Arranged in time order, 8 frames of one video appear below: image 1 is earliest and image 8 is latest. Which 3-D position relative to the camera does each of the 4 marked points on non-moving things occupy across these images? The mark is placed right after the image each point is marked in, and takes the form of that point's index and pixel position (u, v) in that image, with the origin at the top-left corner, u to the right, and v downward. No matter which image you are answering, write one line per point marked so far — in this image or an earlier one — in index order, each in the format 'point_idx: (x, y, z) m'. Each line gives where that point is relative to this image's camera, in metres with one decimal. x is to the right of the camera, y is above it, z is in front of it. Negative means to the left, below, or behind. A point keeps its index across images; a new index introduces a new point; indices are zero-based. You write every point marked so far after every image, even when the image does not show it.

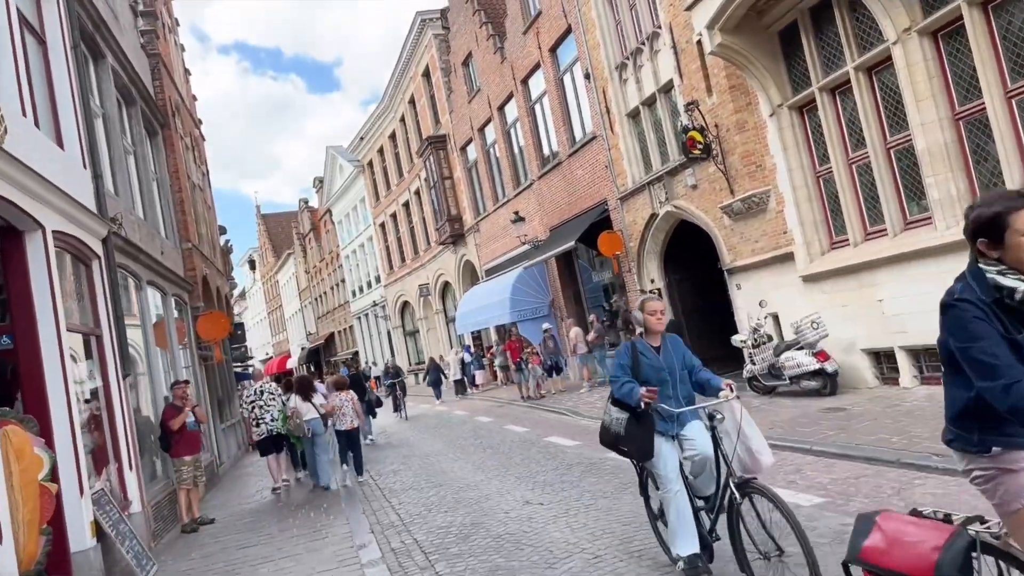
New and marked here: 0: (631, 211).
0: (+2.5, +1.6, +15.9) m
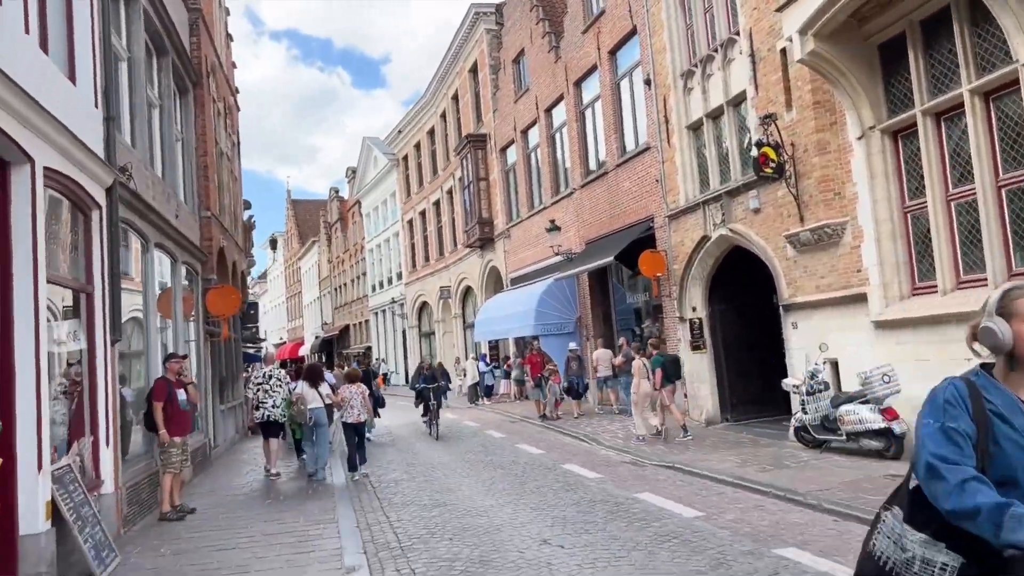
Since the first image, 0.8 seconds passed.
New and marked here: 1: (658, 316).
0: (+3.2, +1.1, +14.8) m
1: (+3.1, -0.6, +16.5) m
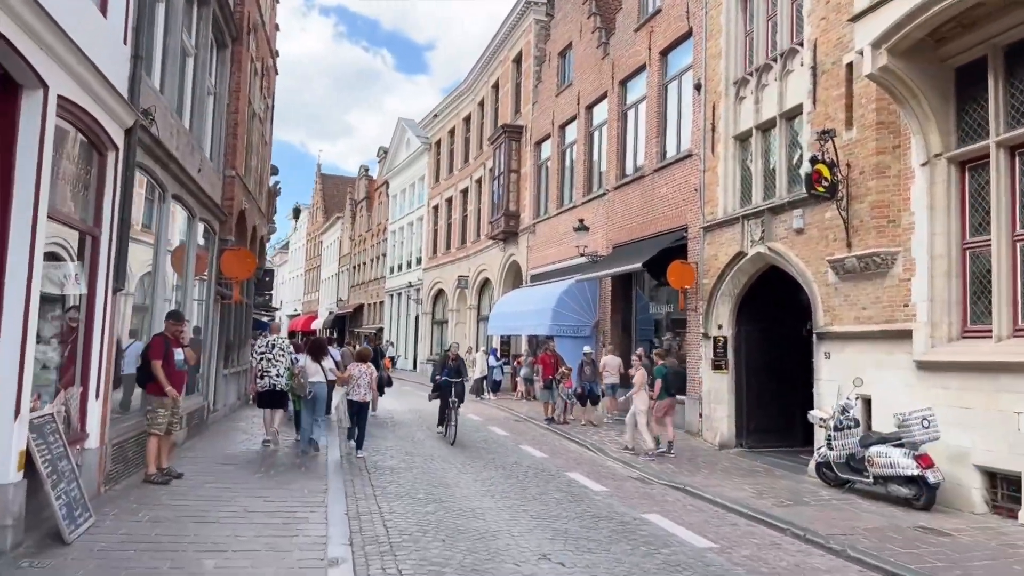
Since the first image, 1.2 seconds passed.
0: (+3.8, +0.8, +14.2) m
1: (+3.5, -0.9, +15.9) m
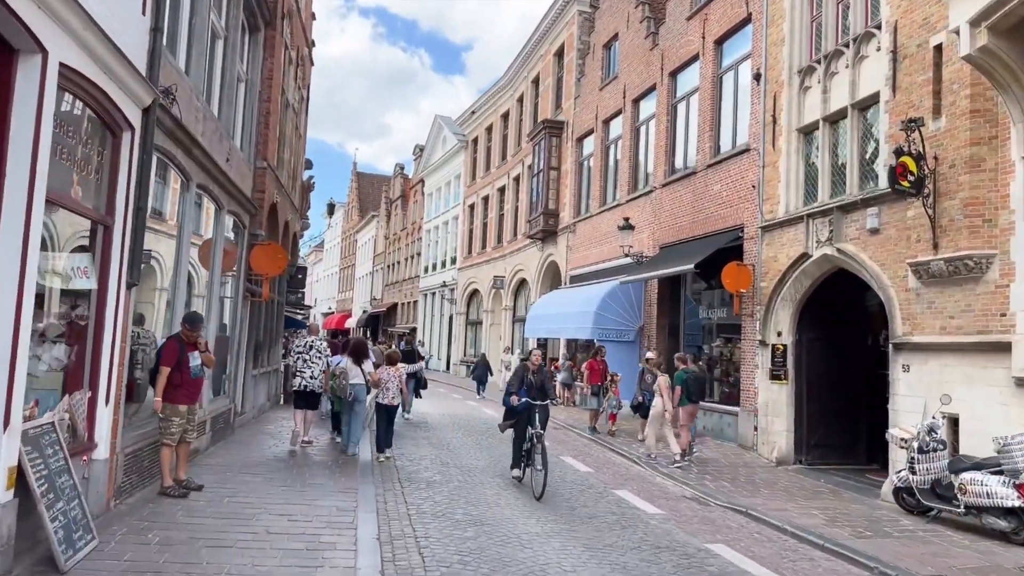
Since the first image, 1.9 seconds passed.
0: (+4.5, +0.7, +13.2) m
1: (+4.3, -0.9, +14.9) m
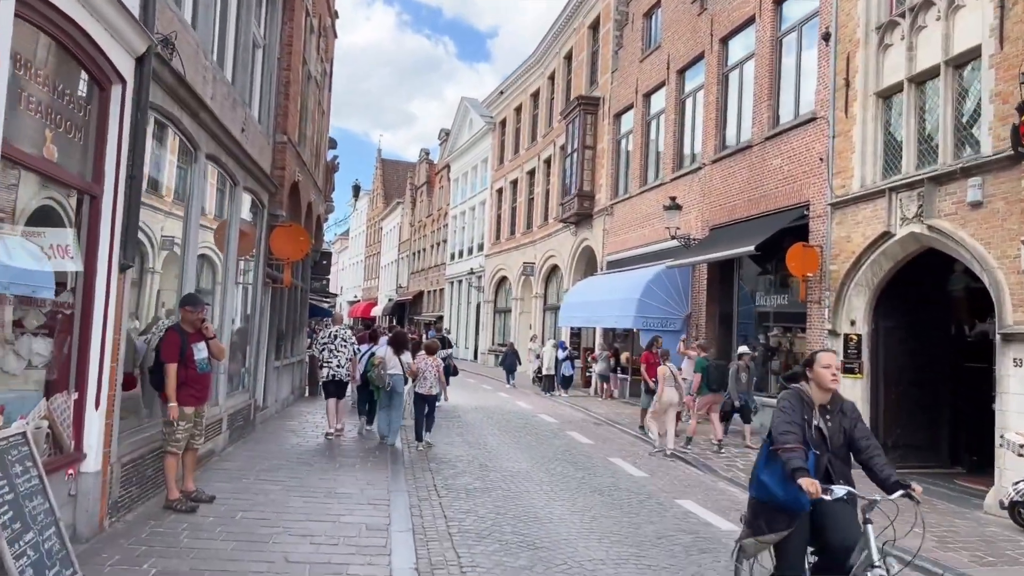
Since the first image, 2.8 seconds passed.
0: (+5.2, +1.0, +11.8) m
1: (+5.0, -0.7, +13.6) m
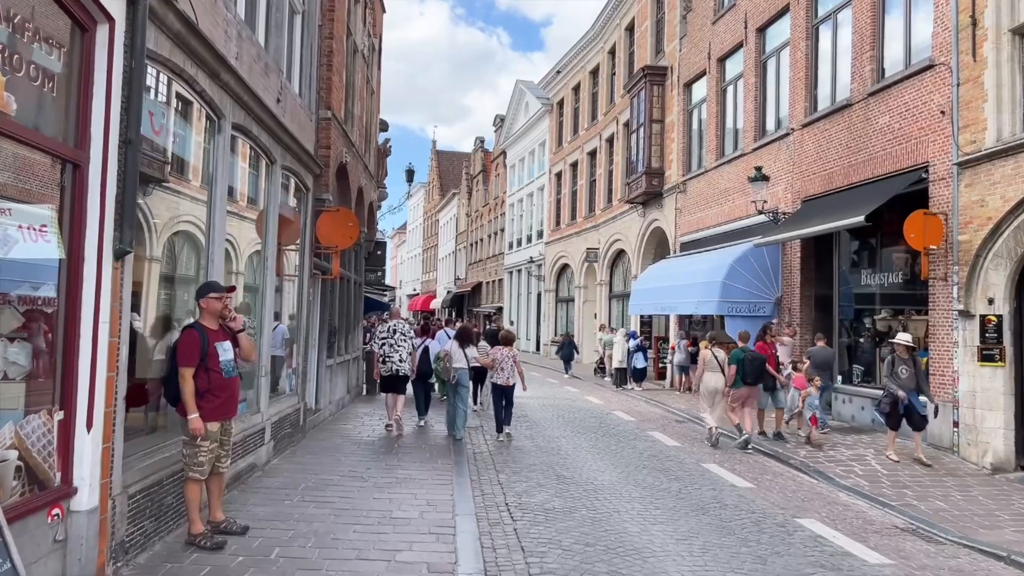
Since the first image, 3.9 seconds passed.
0: (+6.2, +1.4, +10.0) m
1: (+6.2, -0.3, +11.9) m
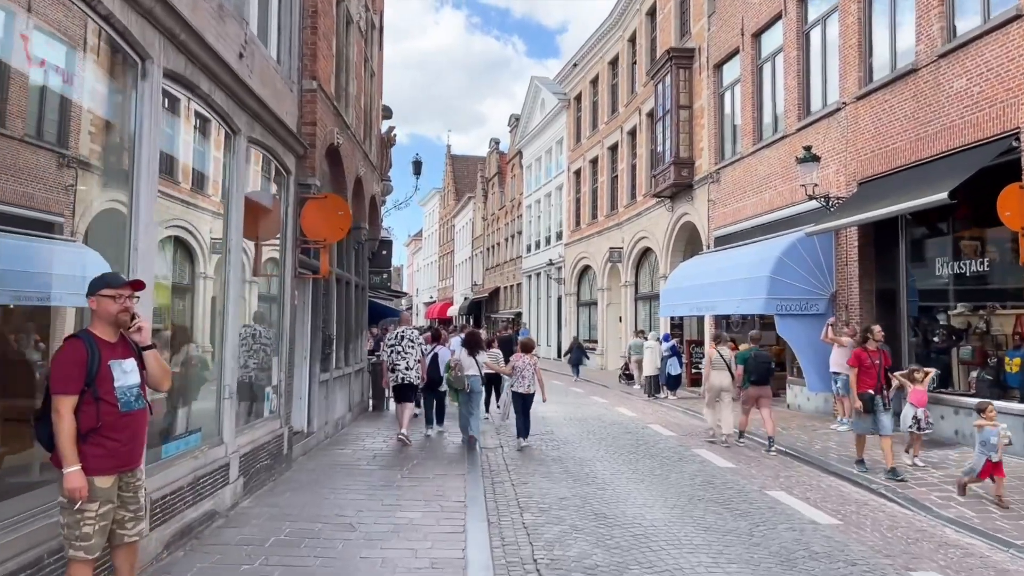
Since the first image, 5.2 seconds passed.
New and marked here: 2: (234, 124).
0: (+6.4, +1.5, +8.3) m
1: (+6.5, -0.1, +10.1) m
2: (-2.5, +1.5, +7.0) m
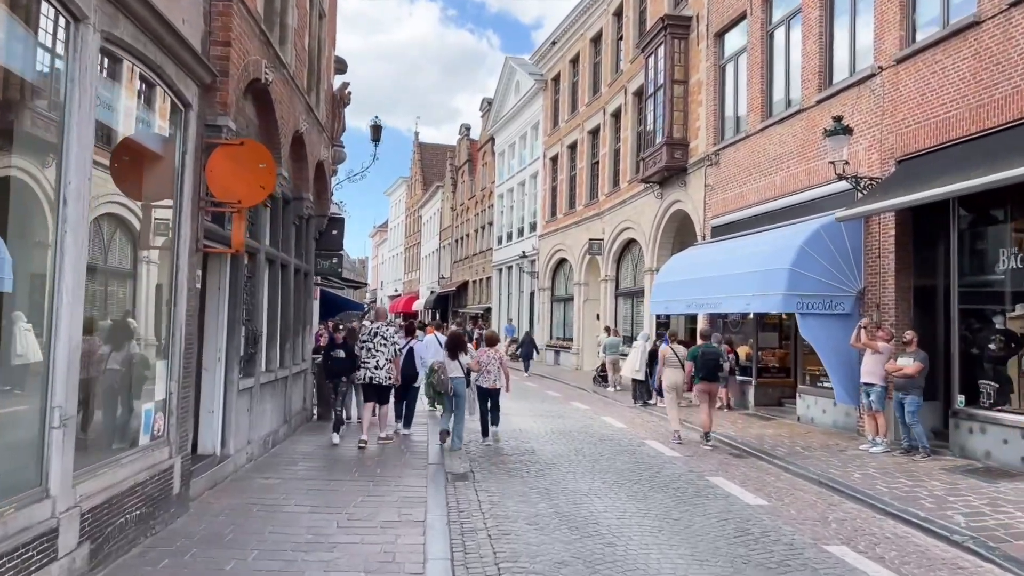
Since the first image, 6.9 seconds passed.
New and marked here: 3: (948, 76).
0: (+6.2, +1.5, +6.3) m
1: (+6.2, -0.1, +8.2) m
2: (-2.6, +1.7, +4.7) m
3: (+5.8, +2.7, +9.9) m
